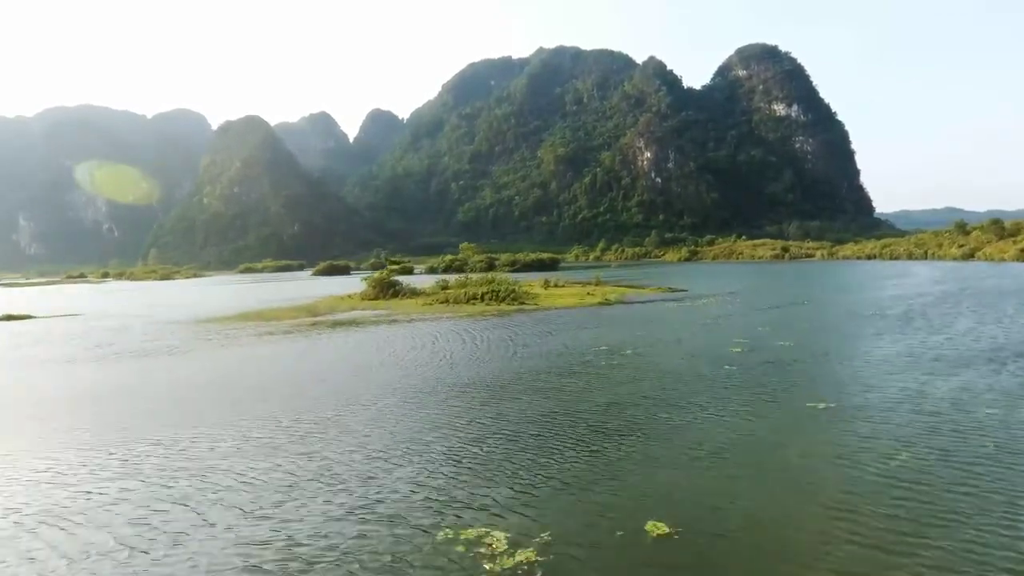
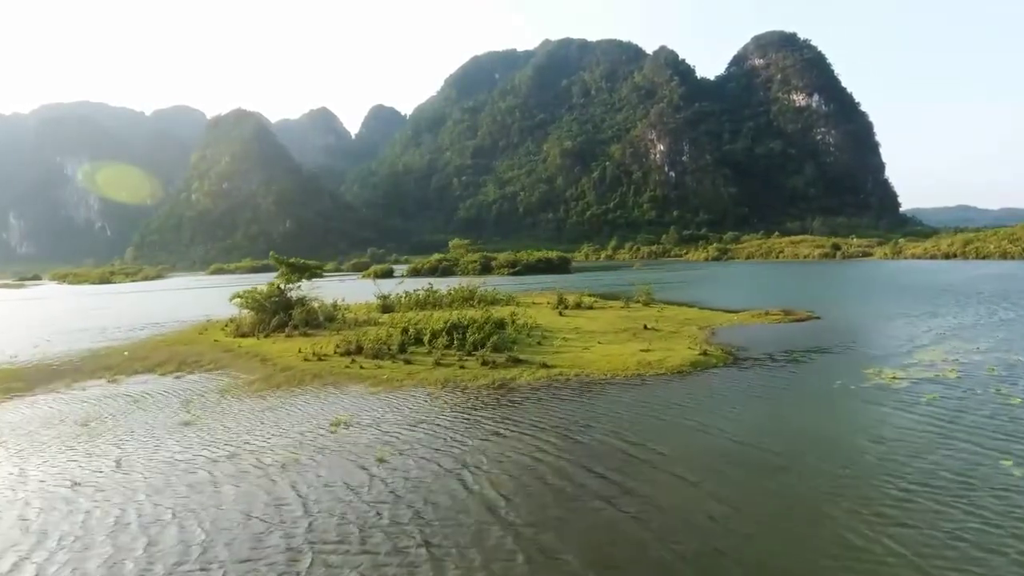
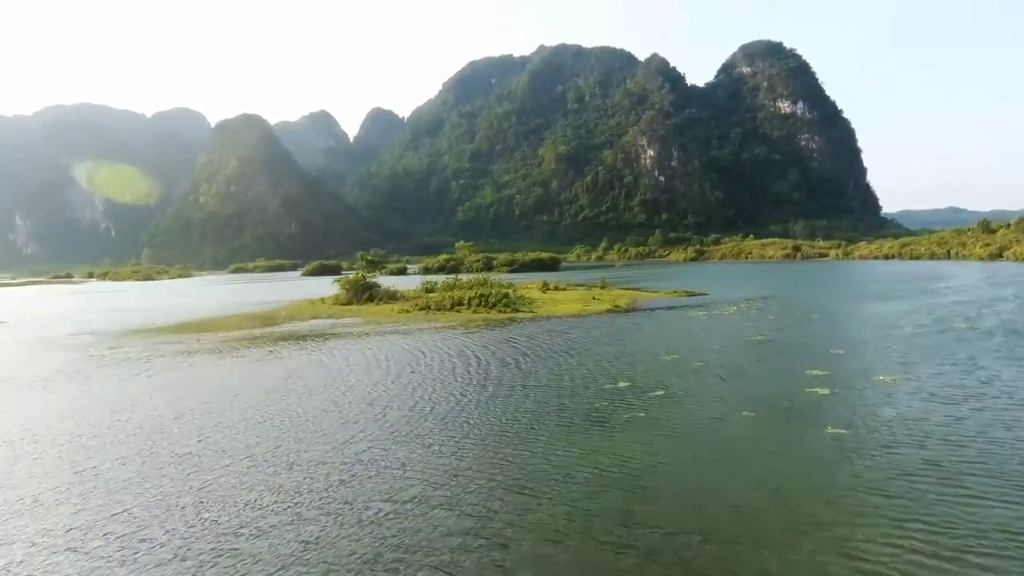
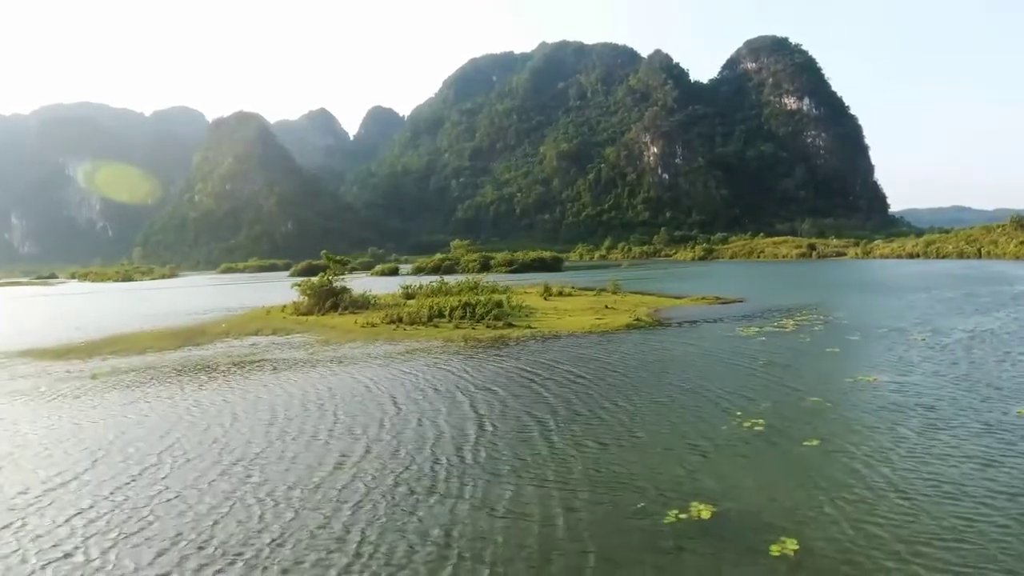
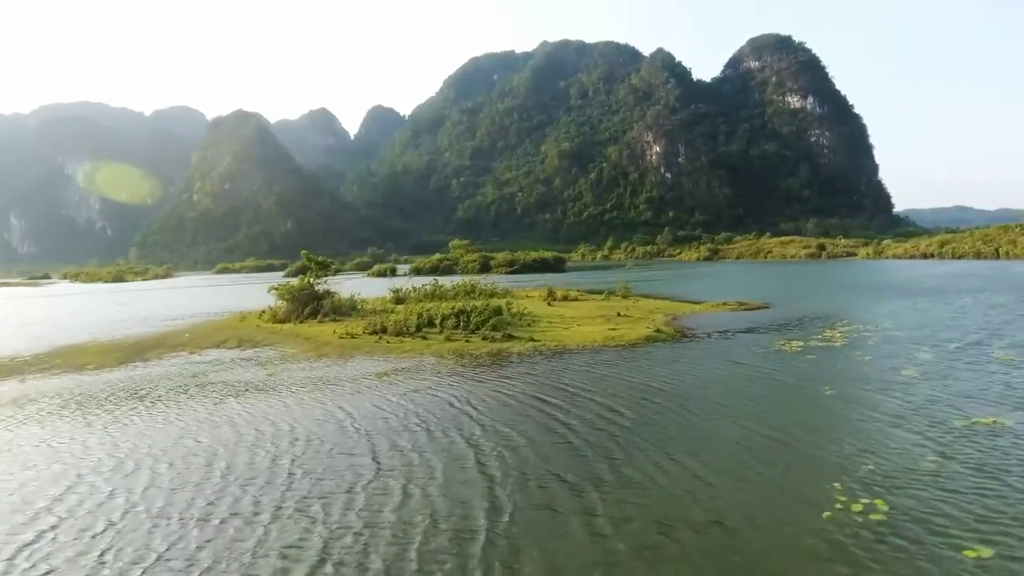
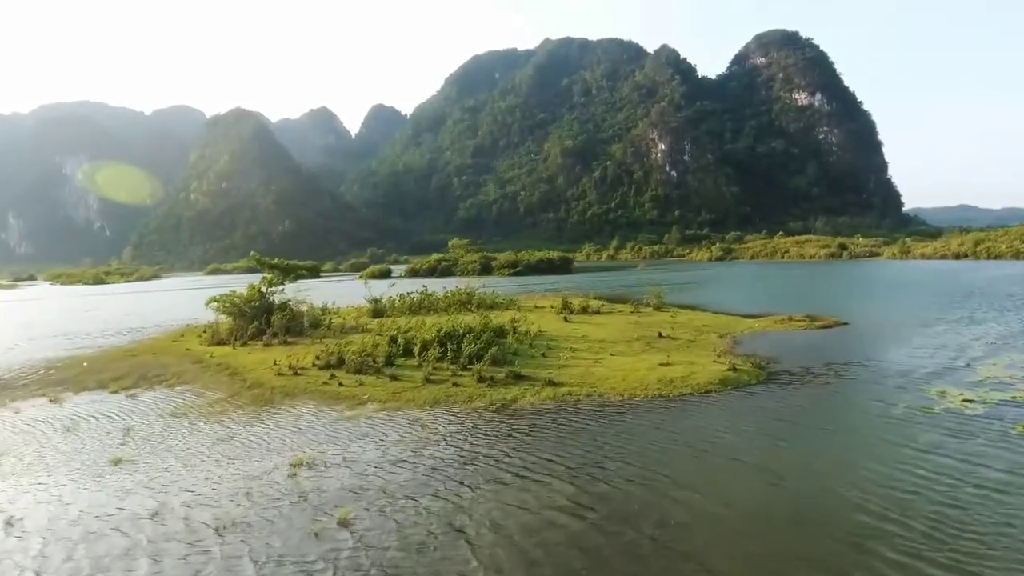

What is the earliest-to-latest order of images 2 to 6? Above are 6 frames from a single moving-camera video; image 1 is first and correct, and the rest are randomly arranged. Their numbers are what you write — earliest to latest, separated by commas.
3, 4, 5, 2, 6
